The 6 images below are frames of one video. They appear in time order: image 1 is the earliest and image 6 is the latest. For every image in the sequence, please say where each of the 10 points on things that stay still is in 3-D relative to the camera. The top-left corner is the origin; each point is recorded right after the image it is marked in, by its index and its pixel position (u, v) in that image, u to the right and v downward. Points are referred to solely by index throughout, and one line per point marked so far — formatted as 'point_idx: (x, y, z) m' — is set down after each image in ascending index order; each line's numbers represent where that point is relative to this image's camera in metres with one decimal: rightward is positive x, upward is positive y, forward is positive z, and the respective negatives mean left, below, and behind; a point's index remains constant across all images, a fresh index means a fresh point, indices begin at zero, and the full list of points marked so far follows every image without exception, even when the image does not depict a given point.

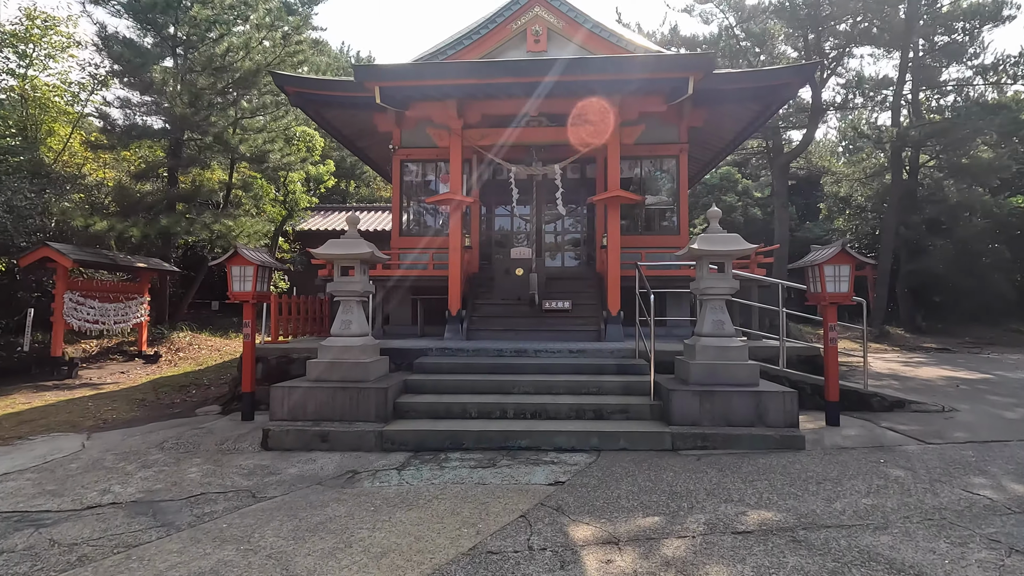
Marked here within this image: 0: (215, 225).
0: (-6.4, +1.3, +11.4) m
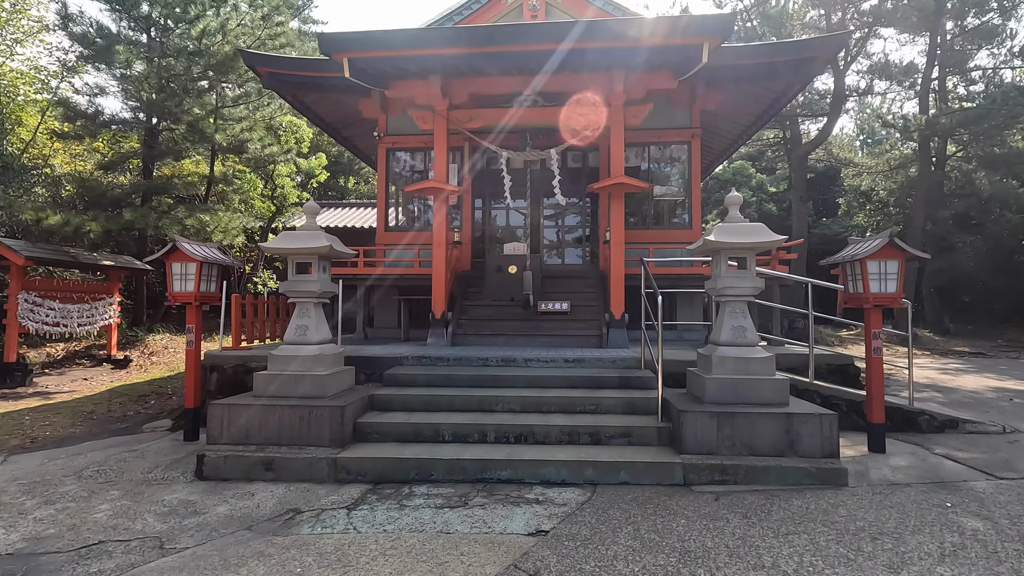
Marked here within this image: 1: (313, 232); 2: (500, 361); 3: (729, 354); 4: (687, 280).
0: (-6.5, +1.4, +10.6) m
1: (-1.9, +0.5, +5.2) m
2: (-0.1, -0.8, +6.1) m
3: (+1.9, -0.6, +4.7) m
4: (+2.7, +0.1, +8.4) m
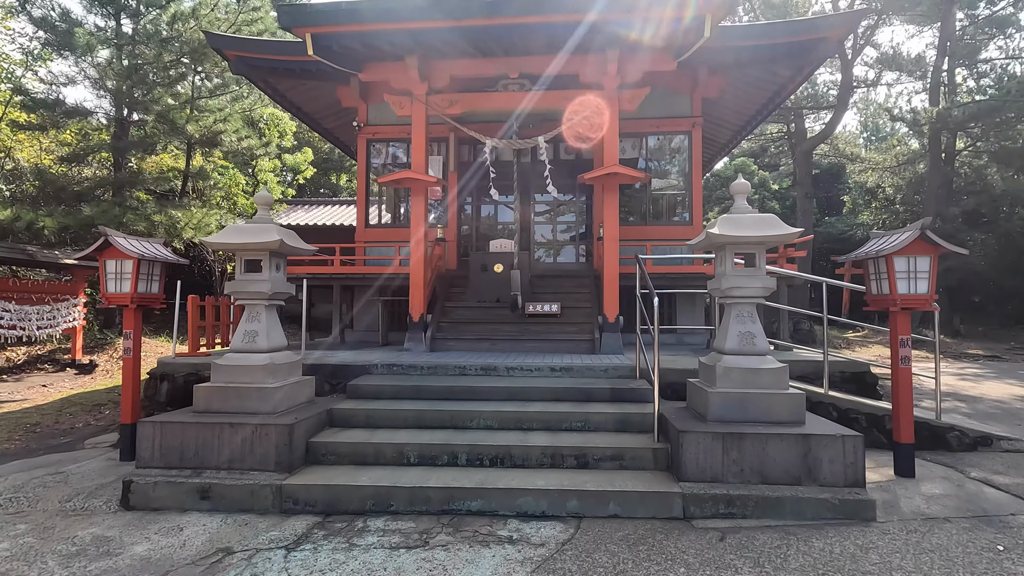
0: (-6.6, +1.3, +10.0) m
1: (-2.1, +0.5, +4.6) m
2: (-0.3, -0.8, +5.4) m
3: (+1.7, -0.6, +4.1) m
4: (+2.5, +0.1, +7.8) m
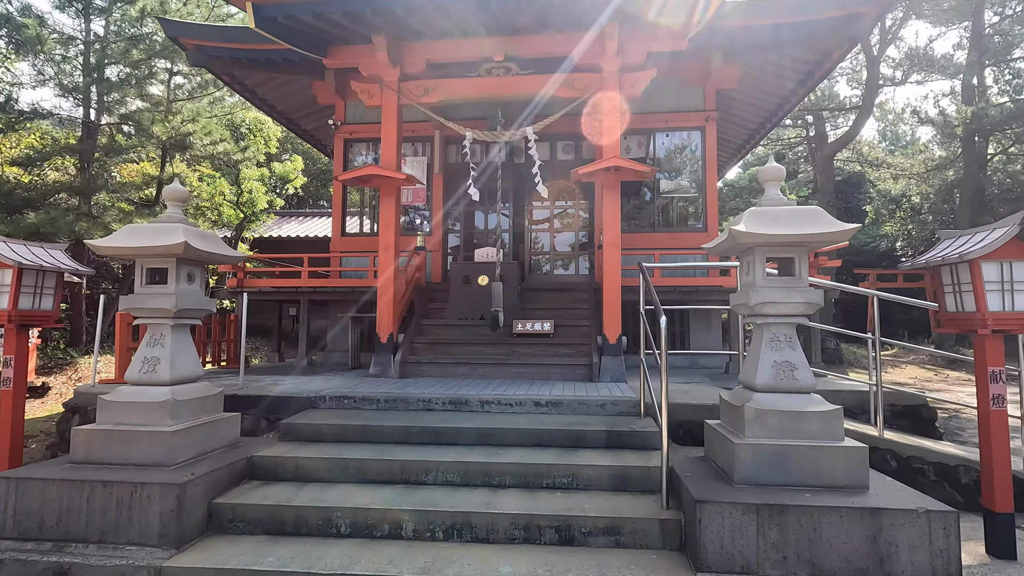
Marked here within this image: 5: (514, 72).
0: (-6.8, +1.1, +9.2) m
1: (-2.4, +0.4, +3.7) m
2: (-0.5, -1.0, +4.4) m
3: (+1.5, -0.7, +3.0) m
4: (+2.4, -0.1, +6.7) m
5: (0.0, +2.4, +6.0) m
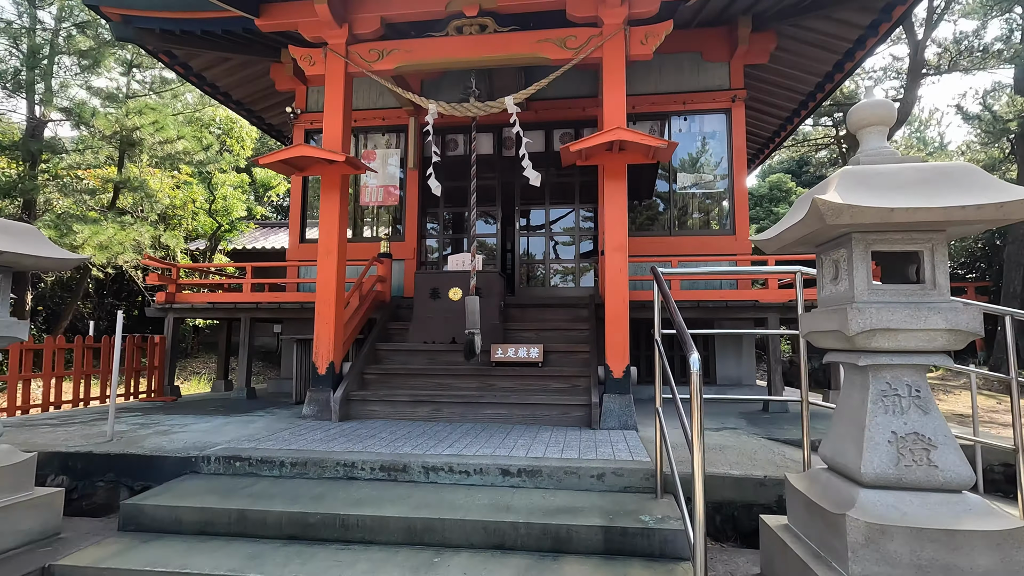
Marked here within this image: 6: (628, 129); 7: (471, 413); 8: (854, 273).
0: (-6.9, +0.8, +8.1) m
1: (-2.6, +0.4, +2.4) m
2: (-0.8, -1.1, +3.1) m
3: (+1.2, -0.7, +1.7) m
4: (+2.2, -0.2, +5.4) m
5: (-0.2, +2.3, +4.7) m
6: (+0.9, +1.2, +4.1) m
7: (-0.3, -1.0, +4.4) m
8: (+1.2, +0.1, +1.9) m
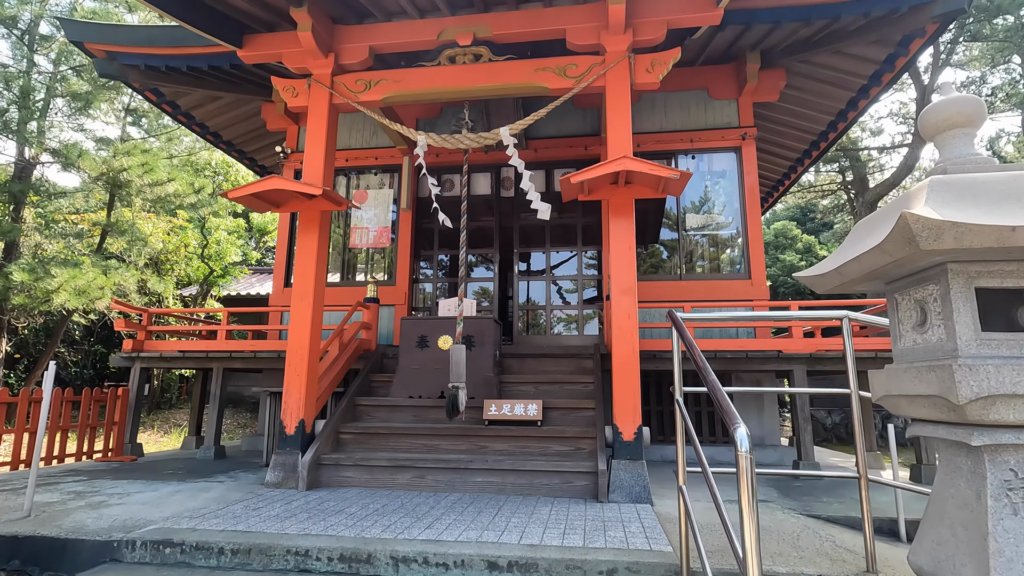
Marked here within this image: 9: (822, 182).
0: (-6.9, +0.2, +7.7) m
1: (-2.7, +0.2, +2.0) m
2: (-0.8, -1.3, +2.5) m
3: (+1.1, -0.8, +1.1) m
4: (+2.1, -0.7, +4.8) m
5: (-0.2, +1.9, +4.4) m
6: (+0.9, +0.9, +3.7) m
7: (-0.4, -1.3, +3.8) m
8: (+1.2, -0.1, +1.4) m
9: (+9.3, +3.1, +16.0) m
